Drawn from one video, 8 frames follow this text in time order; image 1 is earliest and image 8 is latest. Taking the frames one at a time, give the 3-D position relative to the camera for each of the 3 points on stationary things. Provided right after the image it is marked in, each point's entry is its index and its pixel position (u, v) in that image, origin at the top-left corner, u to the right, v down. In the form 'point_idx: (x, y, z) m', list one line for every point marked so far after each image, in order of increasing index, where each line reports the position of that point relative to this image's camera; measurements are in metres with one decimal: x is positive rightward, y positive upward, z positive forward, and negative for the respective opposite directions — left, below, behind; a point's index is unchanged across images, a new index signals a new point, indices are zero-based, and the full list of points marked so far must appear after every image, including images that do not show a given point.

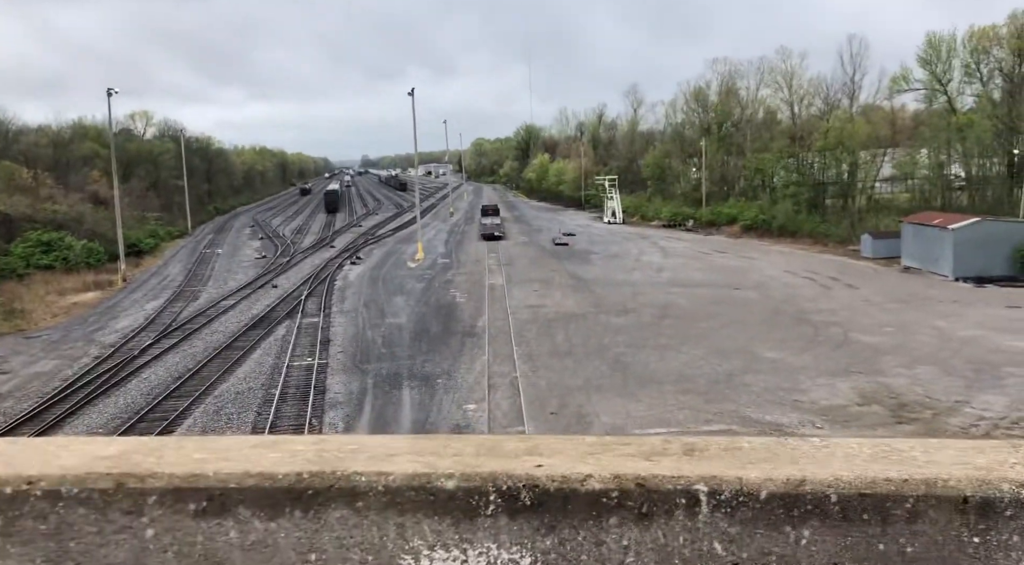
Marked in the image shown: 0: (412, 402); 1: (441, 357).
0: (-1.9, -2.2, +15.7) m
1: (-1.6, -1.7, +18.8) m
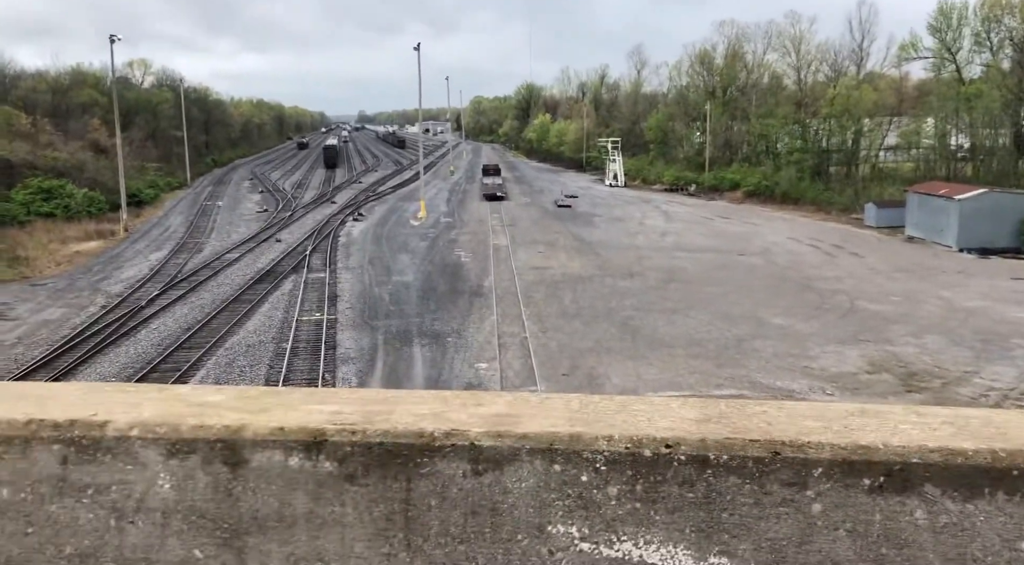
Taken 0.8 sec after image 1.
0: (-1.7, -1.4, +15.8) m
1: (-1.4, -0.7, +18.8) m
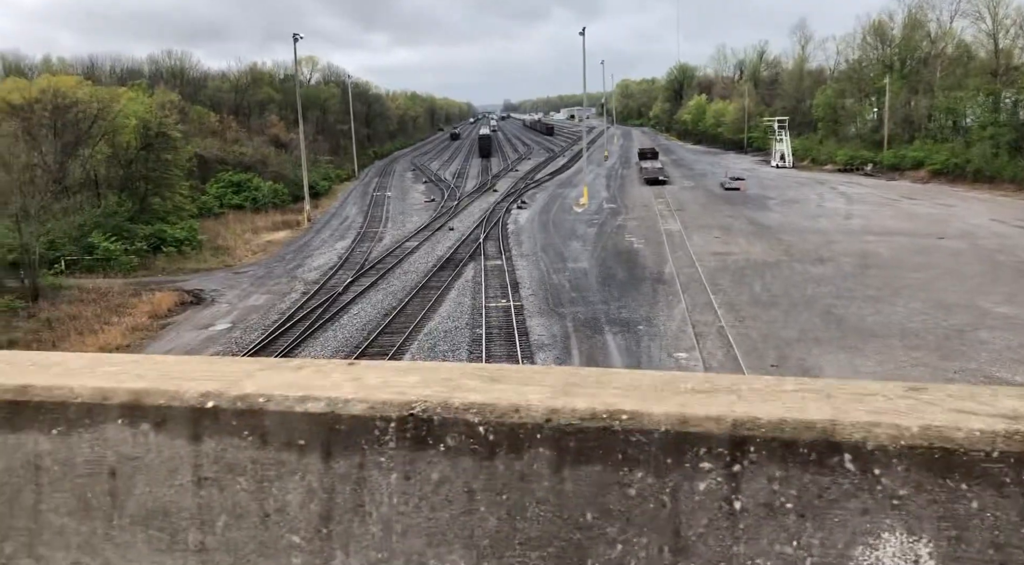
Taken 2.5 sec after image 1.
0: (+2.0, -1.2, +15.6) m
1: (+2.8, -0.4, +18.5) m
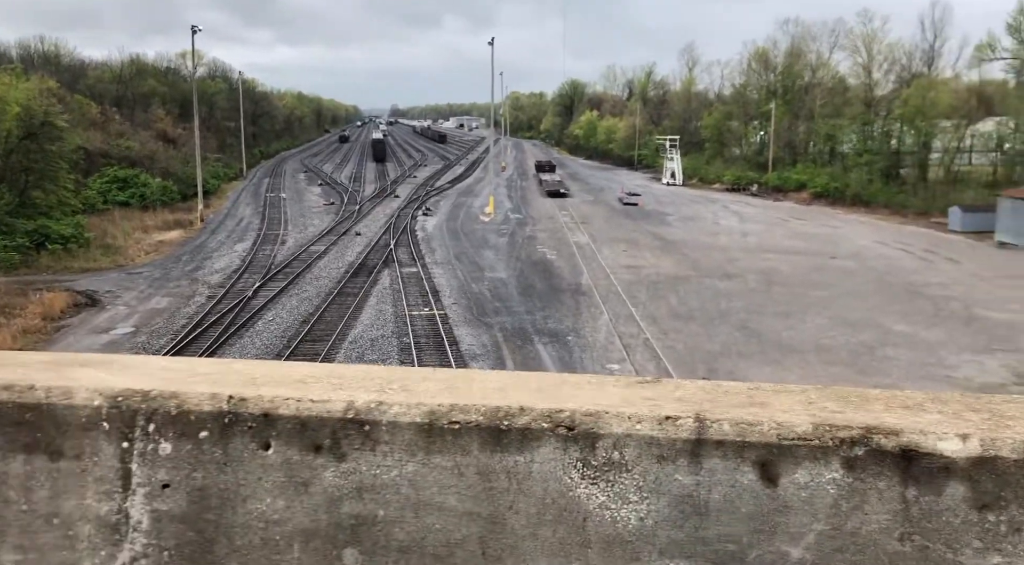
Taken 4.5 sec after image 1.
0: (+0.7, -1.4, +15.5) m
1: (+1.1, -0.7, +18.6) m
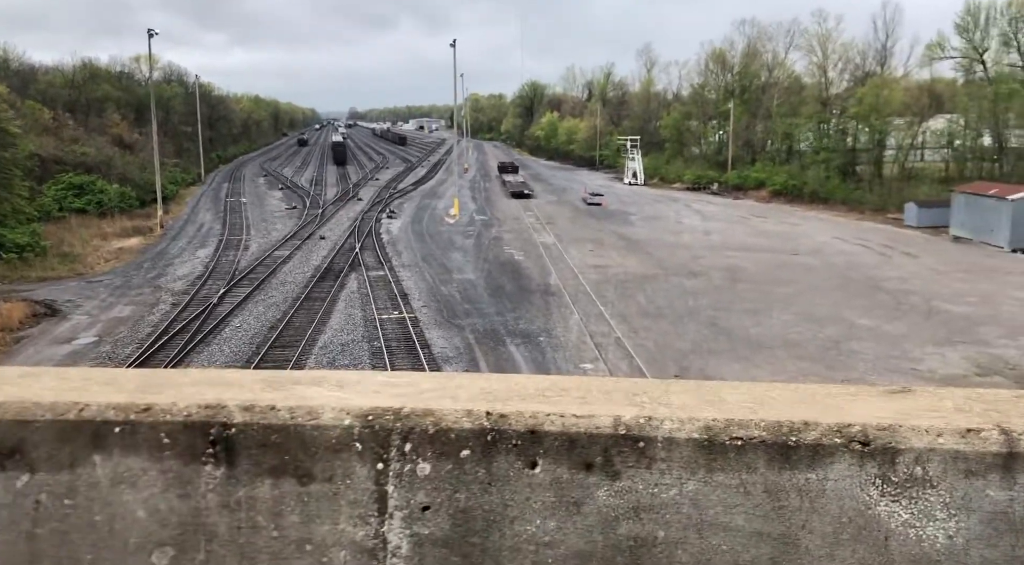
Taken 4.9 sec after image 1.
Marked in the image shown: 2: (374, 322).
0: (+0.2, -1.4, +15.5) m
1: (+0.4, -0.7, +18.6) m
2: (-2.9, -0.8, +17.6) m
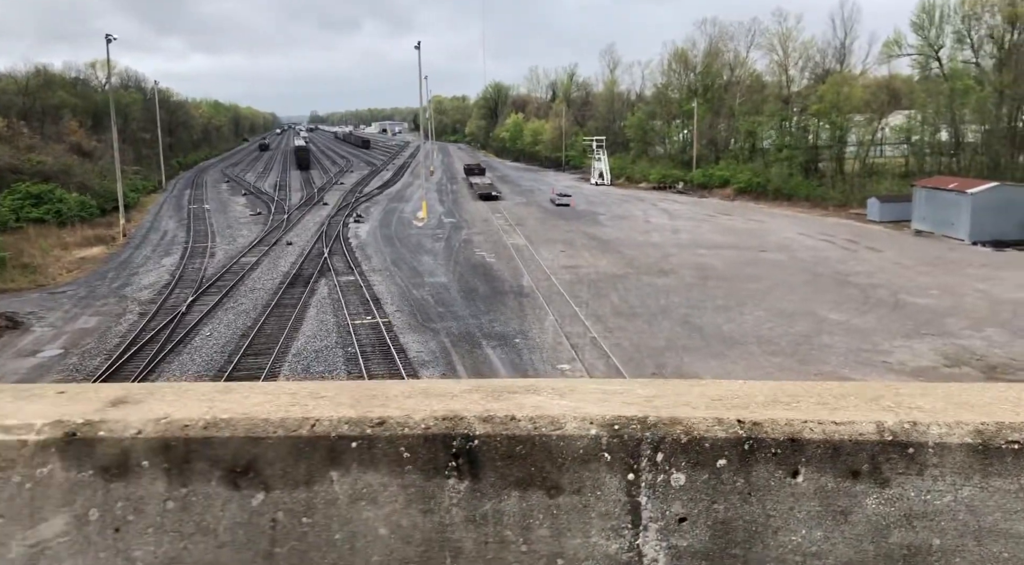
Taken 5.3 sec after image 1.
0: (-0.2, -1.4, +15.5) m
1: (-0.1, -0.7, +18.5) m
2: (-3.4, -0.9, +17.4) m
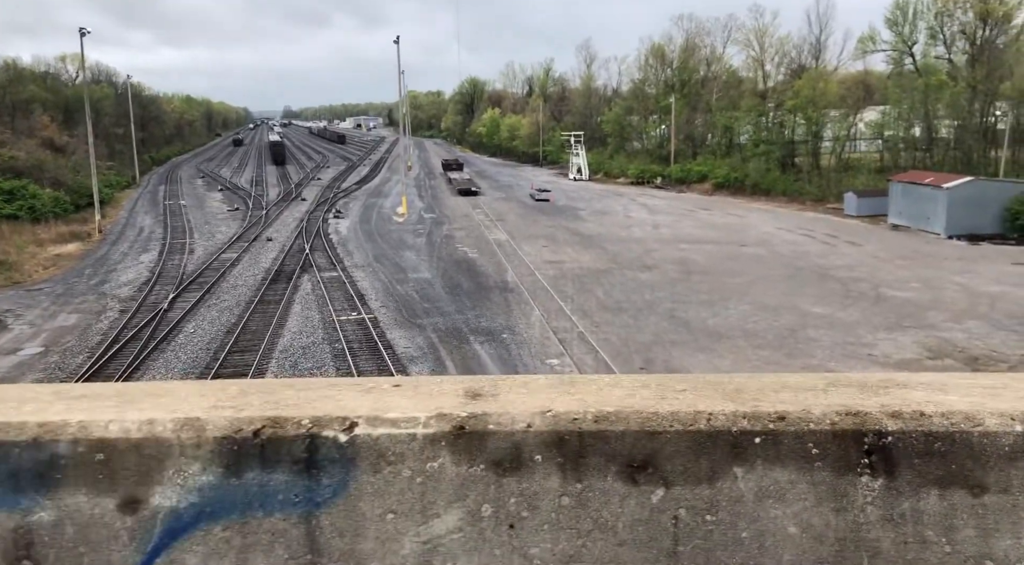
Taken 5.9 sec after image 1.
0: (-0.4, -1.4, +15.4) m
1: (-0.5, -0.6, +18.5) m
2: (-3.7, -0.8, +17.2) m
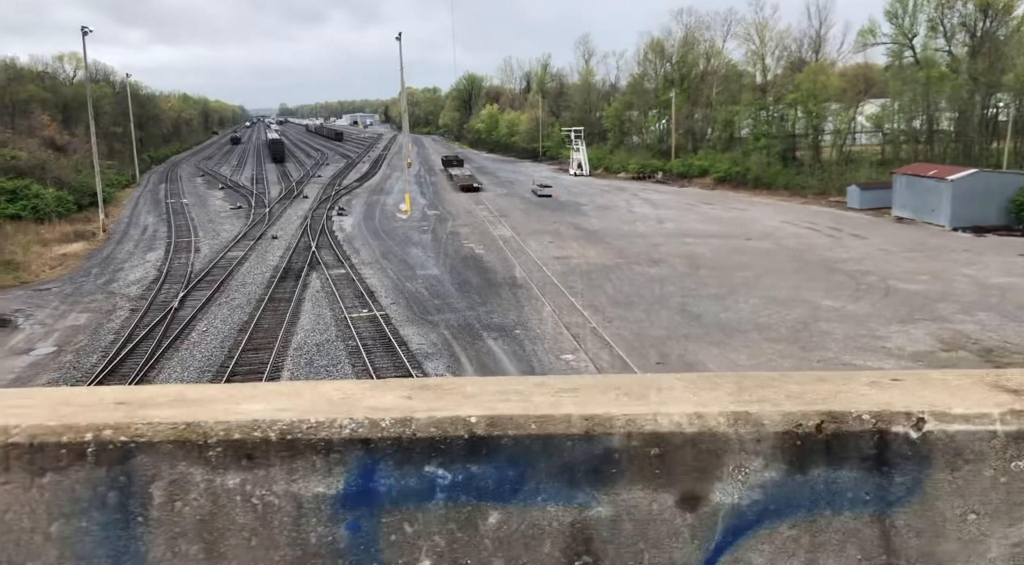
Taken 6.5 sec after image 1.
0: (-0.1, -1.3, +15.4) m
1: (-0.2, -0.5, +18.5) m
2: (-3.4, -0.8, +17.2) m
